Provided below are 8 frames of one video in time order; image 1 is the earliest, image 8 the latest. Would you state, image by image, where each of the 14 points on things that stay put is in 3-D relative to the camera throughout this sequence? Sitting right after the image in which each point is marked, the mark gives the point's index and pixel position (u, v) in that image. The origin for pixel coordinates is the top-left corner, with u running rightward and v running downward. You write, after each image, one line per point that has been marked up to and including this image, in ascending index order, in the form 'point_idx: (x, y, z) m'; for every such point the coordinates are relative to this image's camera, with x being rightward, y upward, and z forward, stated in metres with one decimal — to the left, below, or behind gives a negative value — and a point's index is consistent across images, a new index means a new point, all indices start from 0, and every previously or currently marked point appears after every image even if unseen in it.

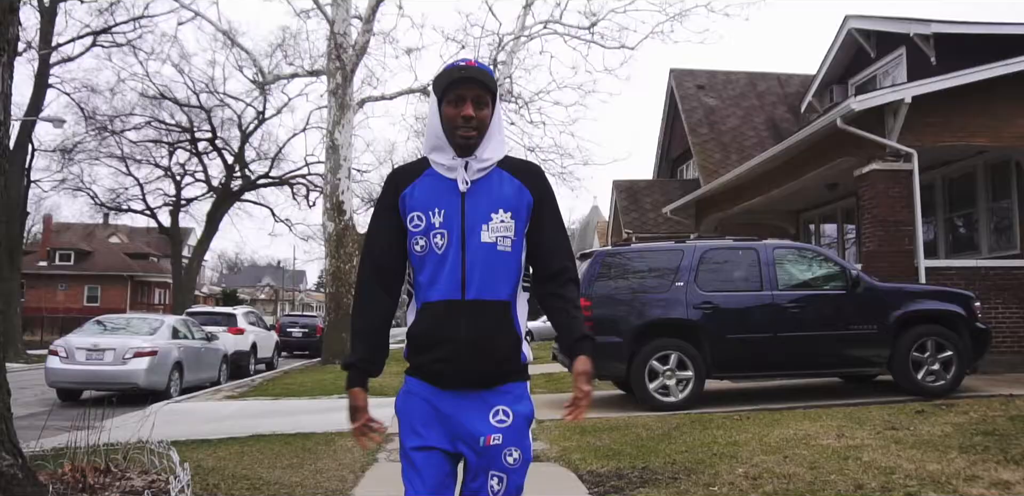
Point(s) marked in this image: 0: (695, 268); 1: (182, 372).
0: (+2.0, -0.2, +8.7) m
1: (-5.3, -2.0, +13.2) m
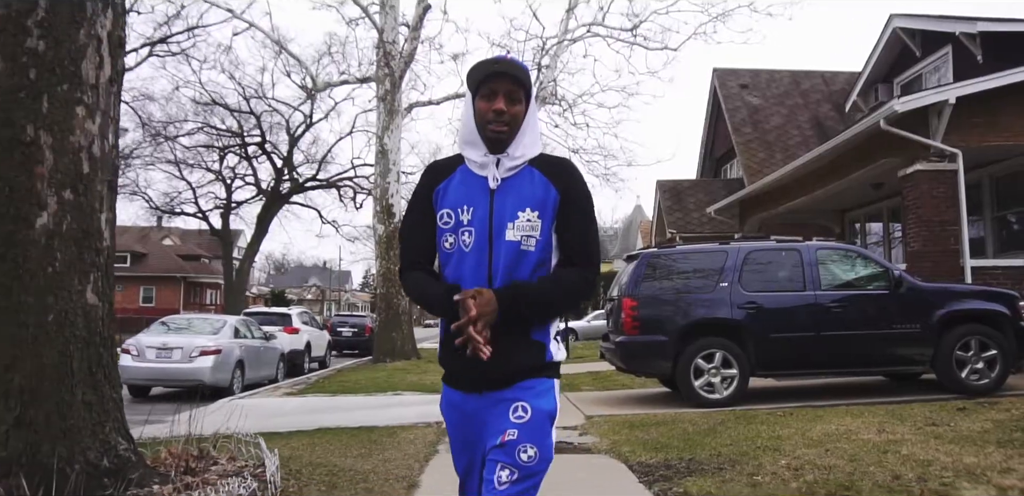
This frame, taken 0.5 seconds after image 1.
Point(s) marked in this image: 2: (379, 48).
0: (+2.5, -0.2, +8.9) m
1: (-4.6, -2.1, +13.8) m
2: (-3.1, +4.7, +19.2) m
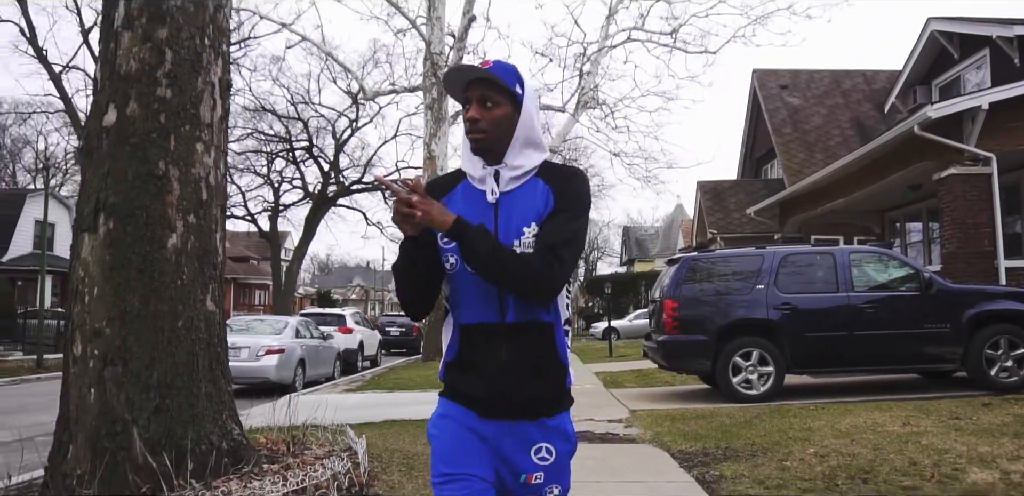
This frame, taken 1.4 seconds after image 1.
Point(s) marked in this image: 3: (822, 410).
0: (+3.1, -0.3, +9.4) m
1: (-3.7, -2.2, +14.6) m
2: (-2.1, +4.7, +20.0) m
3: (+2.8, -1.5, +7.5) m
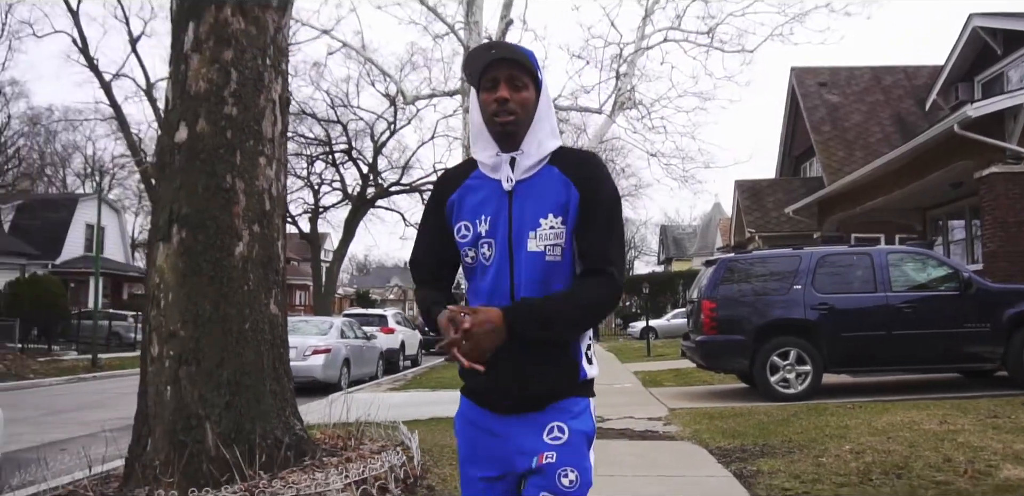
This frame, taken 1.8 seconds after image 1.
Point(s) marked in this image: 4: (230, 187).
0: (+3.5, -0.3, +9.5) m
1: (-3.0, -2.2, +15.1) m
2: (-1.1, +4.6, +20.3) m
3: (+3.2, -1.5, +7.6) m
4: (-1.7, +0.4, +4.9) m
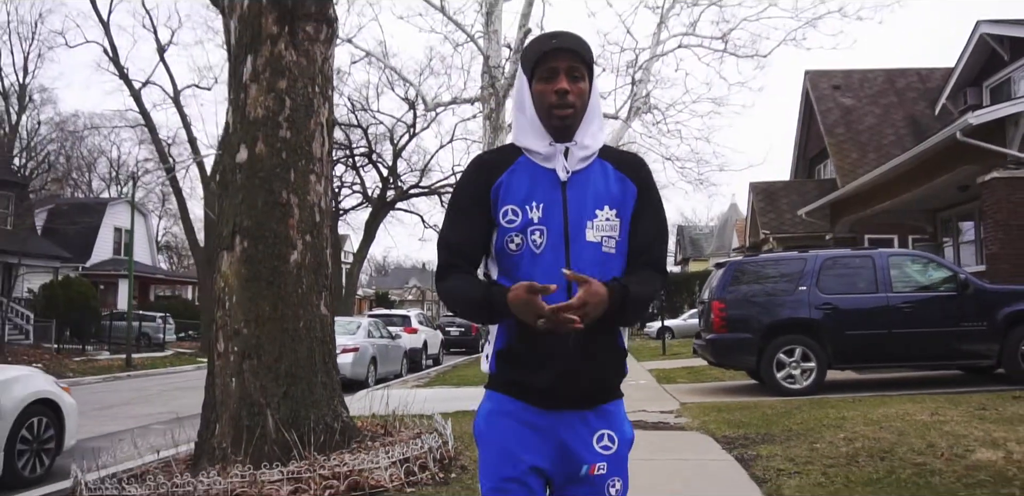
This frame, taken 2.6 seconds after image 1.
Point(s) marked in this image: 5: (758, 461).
0: (+3.8, -0.3, +10.1) m
1: (-2.6, -2.3, +15.7) m
2: (-0.7, +4.6, +20.9) m
3: (+3.4, -1.5, +8.1) m
4: (-1.6, +0.3, +5.6) m
5: (+1.7, -1.5, +5.7) m
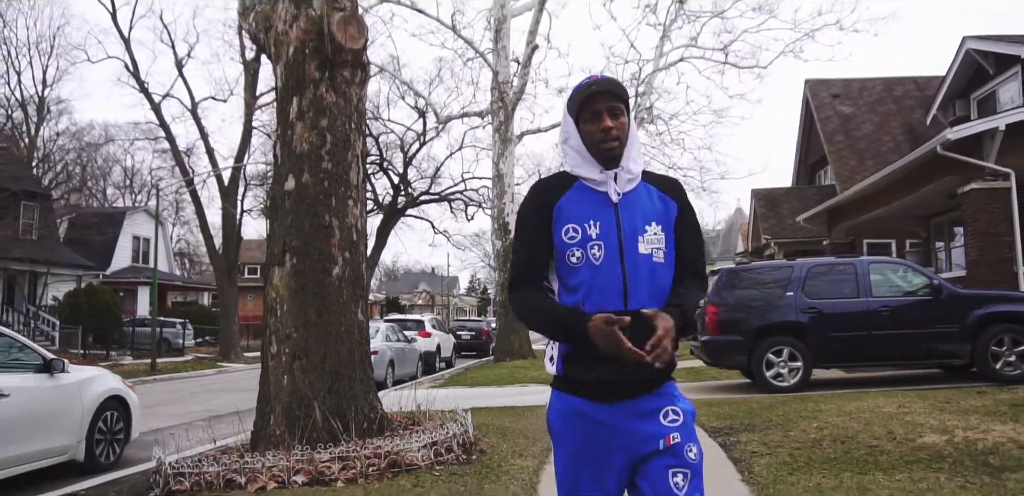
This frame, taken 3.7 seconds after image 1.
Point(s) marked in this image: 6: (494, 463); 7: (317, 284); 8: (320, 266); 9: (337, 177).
0: (+3.9, -0.4, +10.9) m
1: (-2.4, -2.4, +16.6) m
2: (-0.5, +4.4, +21.9) m
3: (+3.6, -1.6, +9.0) m
4: (-1.5, +0.2, +6.5) m
5: (+1.8, -1.6, +6.5) m
6: (-0.1, -1.6, +5.9) m
7: (-1.5, -0.3, +6.4) m
8: (-1.5, -0.1, +6.4) m
9: (-1.4, +0.6, +6.6) m
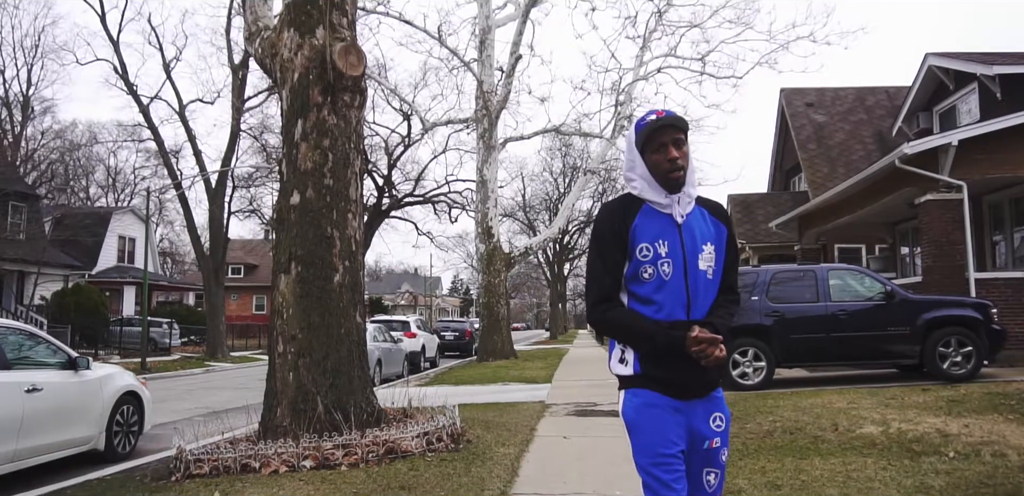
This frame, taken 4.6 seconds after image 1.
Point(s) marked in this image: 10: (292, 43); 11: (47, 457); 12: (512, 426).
0: (+3.7, -0.5, +11.7) m
1: (-2.8, -2.5, +17.3) m
2: (-0.9, +4.3, +22.5) m
3: (+3.4, -1.7, +9.7) m
4: (-1.6, +0.1, +7.1) m
5: (+1.7, -1.7, +7.3) m
6: (-0.3, -1.7, +6.6) m
7: (-1.7, -0.4, +7.0) m
8: (-1.7, -0.2, +7.1) m
9: (-1.6, +0.5, +7.3) m
10: (-2.0, +1.9, +7.4) m
11: (-3.8, -1.7, +6.7) m
12: (0.0, -1.7, +8.0) m
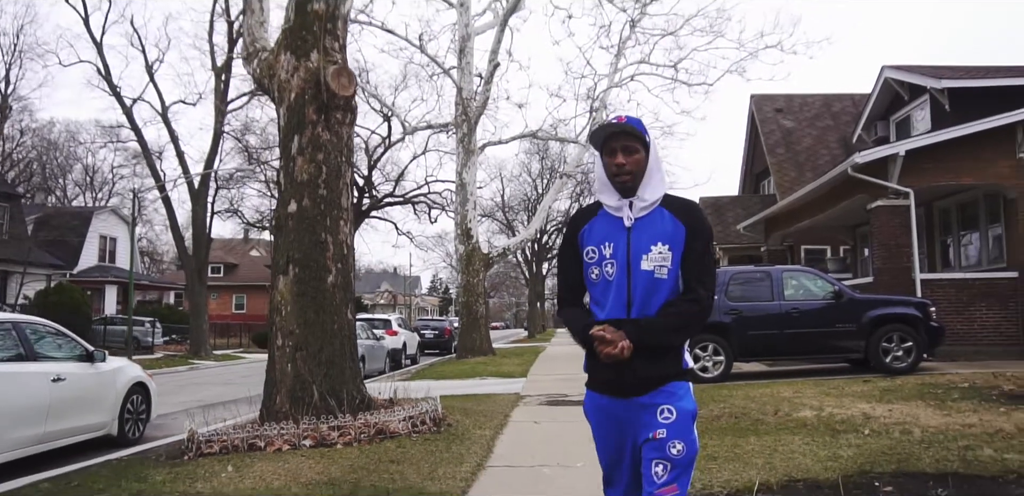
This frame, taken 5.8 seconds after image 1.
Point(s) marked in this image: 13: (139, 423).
0: (+3.3, -0.6, +12.6) m
1: (-3.3, -2.6, +18.0) m
2: (-1.5, +4.3, +23.3) m
3: (+3.1, -1.8, +10.6) m
4: (-1.8, +0.1, +7.9) m
5: (+1.4, -1.7, +8.1) m
6: (-0.5, -1.7, +7.4) m
7: (-1.9, -0.4, +7.8) m
8: (-1.9, -0.3, +7.8) m
9: (-1.8, +0.5, +8.0) m
10: (-2.2, +1.8, +8.2) m
11: (-4.1, -1.8, +7.4) m
12: (-0.3, -1.8, +8.8) m
13: (-3.9, -1.9, +8.6) m
